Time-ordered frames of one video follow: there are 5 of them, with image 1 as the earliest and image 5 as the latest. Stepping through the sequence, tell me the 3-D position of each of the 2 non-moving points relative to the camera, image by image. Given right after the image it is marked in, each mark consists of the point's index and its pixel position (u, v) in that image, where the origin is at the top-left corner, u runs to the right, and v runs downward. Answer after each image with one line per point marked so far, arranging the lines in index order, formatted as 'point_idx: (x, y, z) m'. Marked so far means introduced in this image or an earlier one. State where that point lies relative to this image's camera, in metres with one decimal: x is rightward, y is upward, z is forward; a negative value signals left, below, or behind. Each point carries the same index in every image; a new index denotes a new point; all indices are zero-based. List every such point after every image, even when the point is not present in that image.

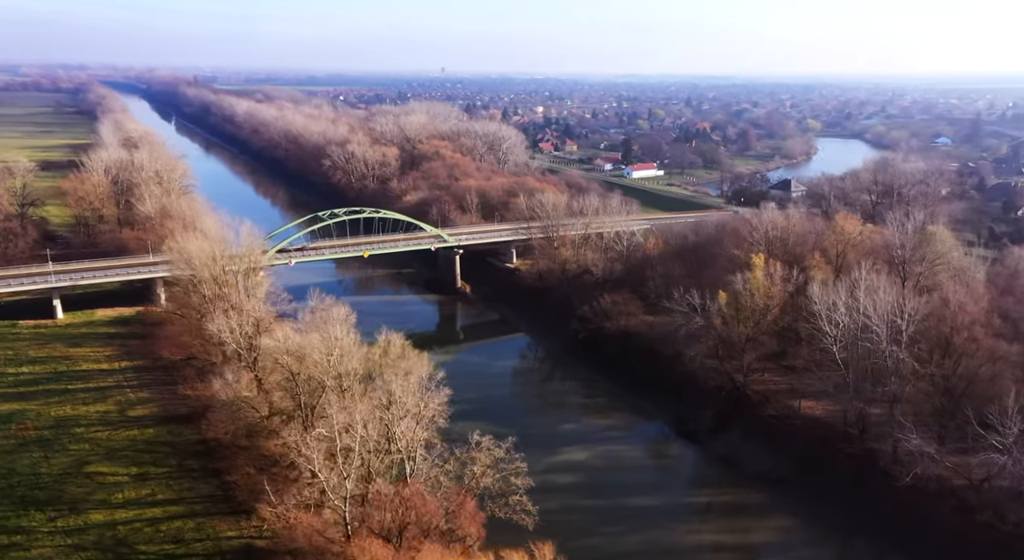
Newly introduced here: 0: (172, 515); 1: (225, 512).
0: (-7.9, -5.5, +19.7) m
1: (-6.7, -5.4, +19.9) m
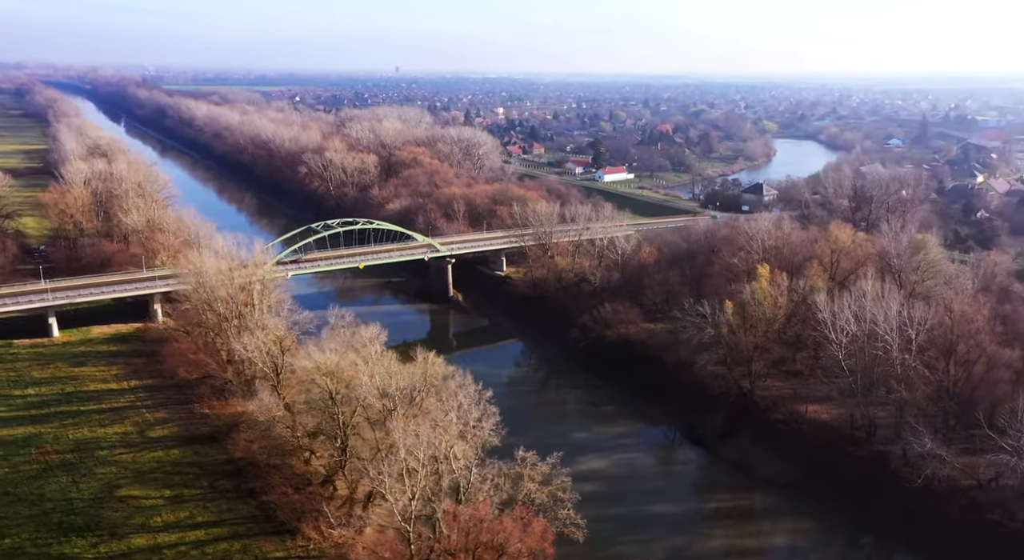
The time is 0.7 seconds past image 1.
0: (-6.9, -6.0, +19.9) m
1: (-5.8, -6.0, +20.1) m
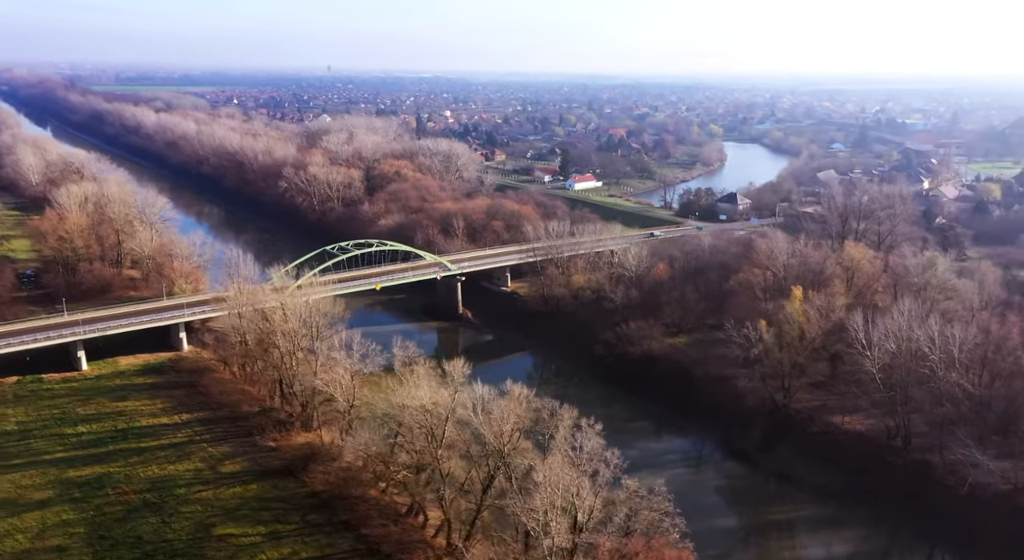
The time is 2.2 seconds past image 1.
0: (-4.5, -7.1, +20.6) m
1: (-3.3, -7.0, +20.9) m
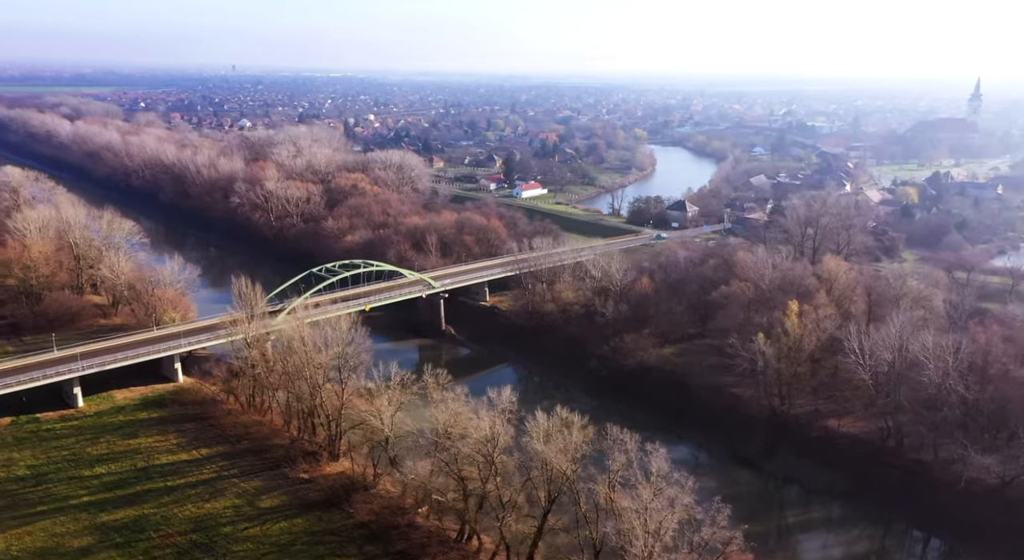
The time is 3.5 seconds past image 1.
0: (-2.8, -8.0, +21.1) m
1: (-1.7, -7.9, +21.6) m
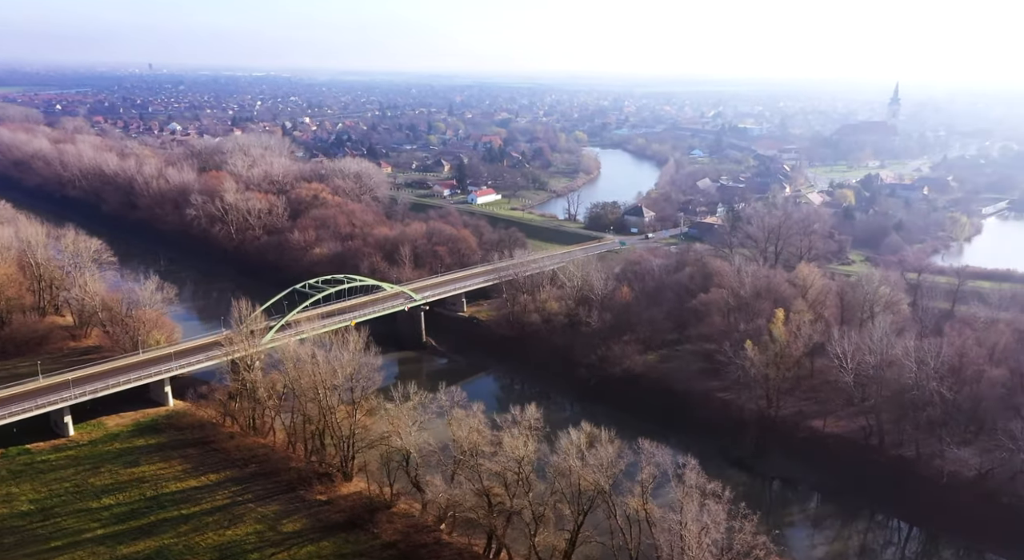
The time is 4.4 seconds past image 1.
0: (-1.7, -8.7, +21.6) m
1: (-0.7, -8.5, +22.1) m
